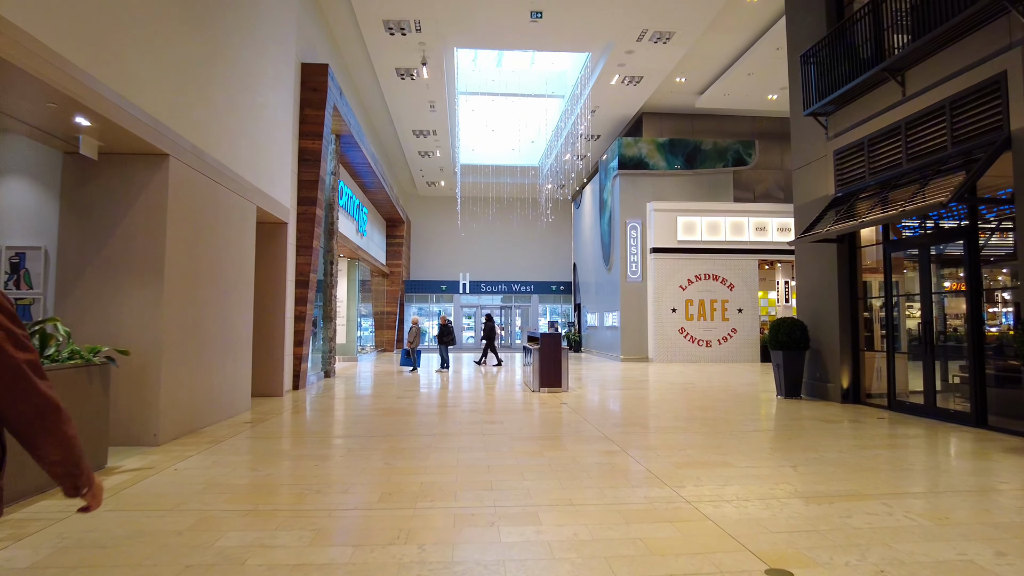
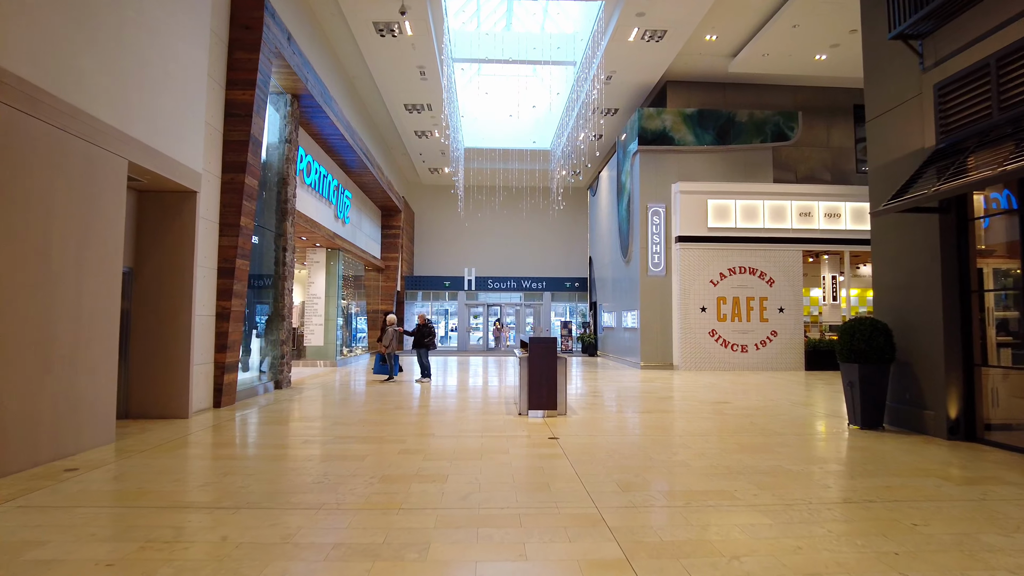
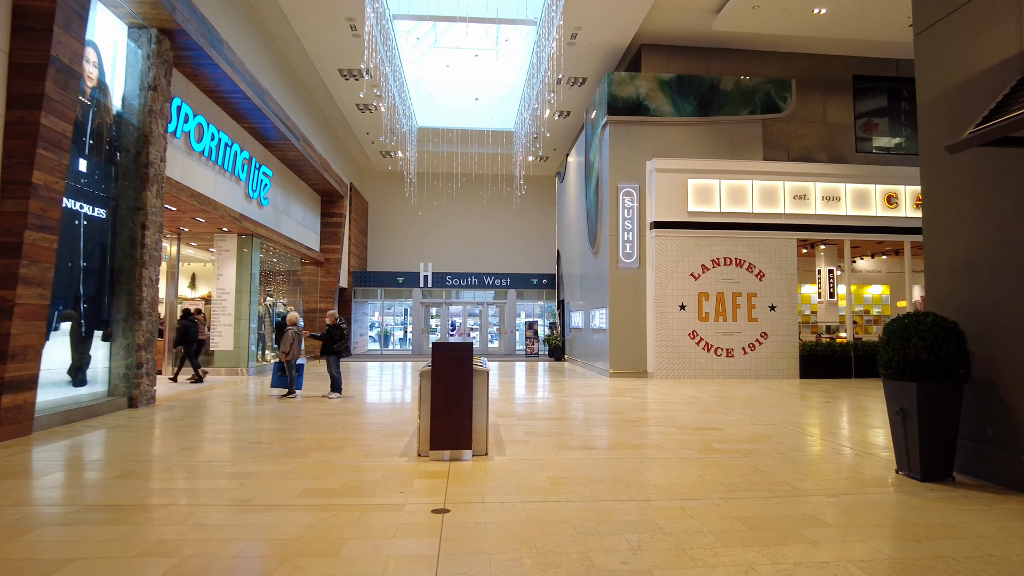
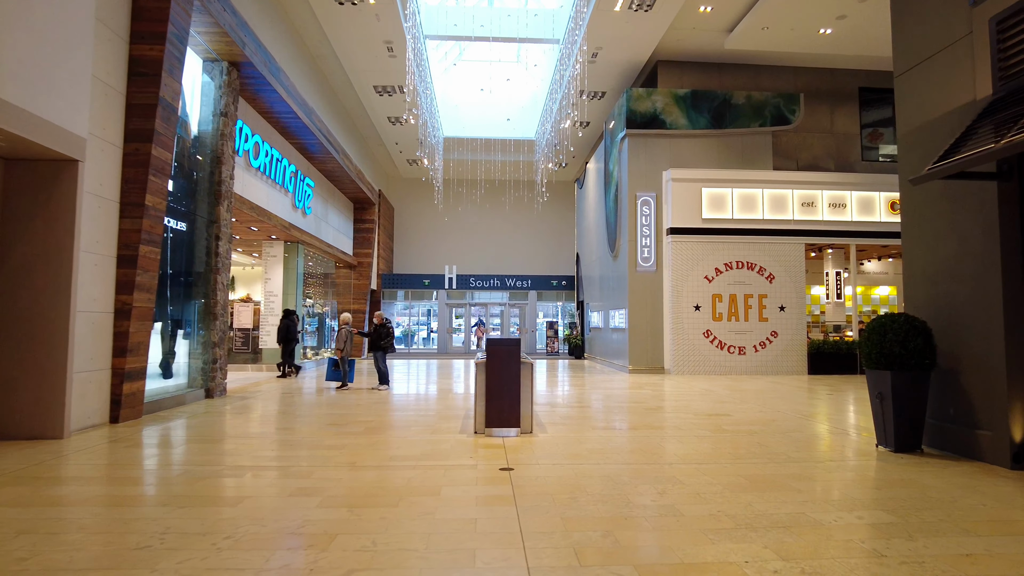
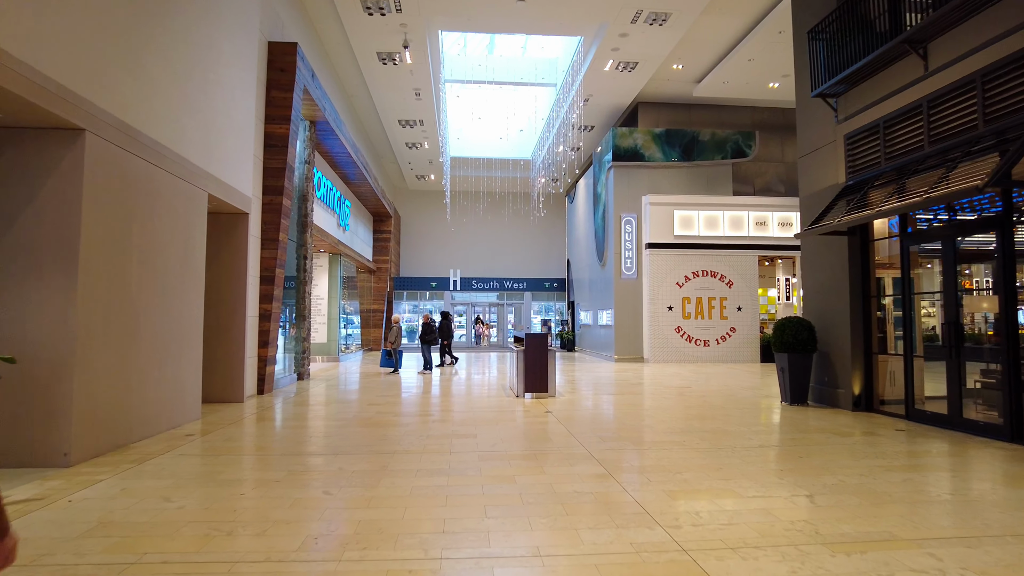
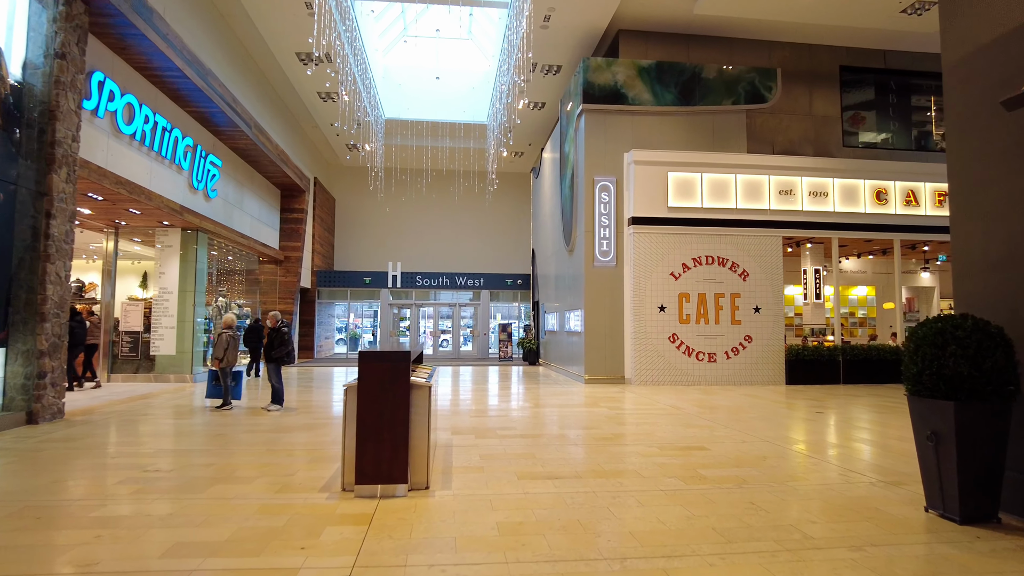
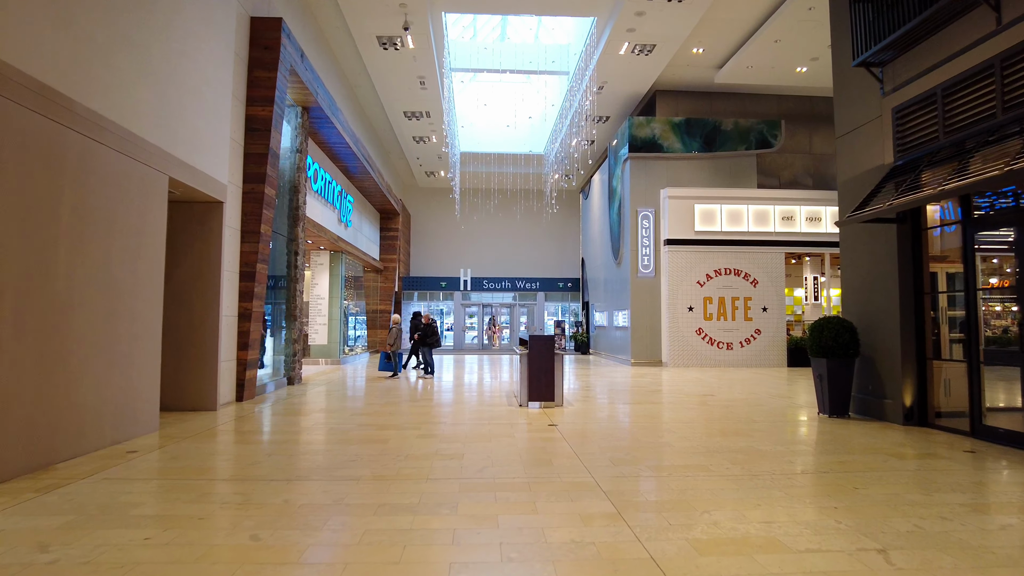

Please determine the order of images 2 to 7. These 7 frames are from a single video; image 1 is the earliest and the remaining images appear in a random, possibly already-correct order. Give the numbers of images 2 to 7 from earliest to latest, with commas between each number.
5, 7, 2, 4, 3, 6
